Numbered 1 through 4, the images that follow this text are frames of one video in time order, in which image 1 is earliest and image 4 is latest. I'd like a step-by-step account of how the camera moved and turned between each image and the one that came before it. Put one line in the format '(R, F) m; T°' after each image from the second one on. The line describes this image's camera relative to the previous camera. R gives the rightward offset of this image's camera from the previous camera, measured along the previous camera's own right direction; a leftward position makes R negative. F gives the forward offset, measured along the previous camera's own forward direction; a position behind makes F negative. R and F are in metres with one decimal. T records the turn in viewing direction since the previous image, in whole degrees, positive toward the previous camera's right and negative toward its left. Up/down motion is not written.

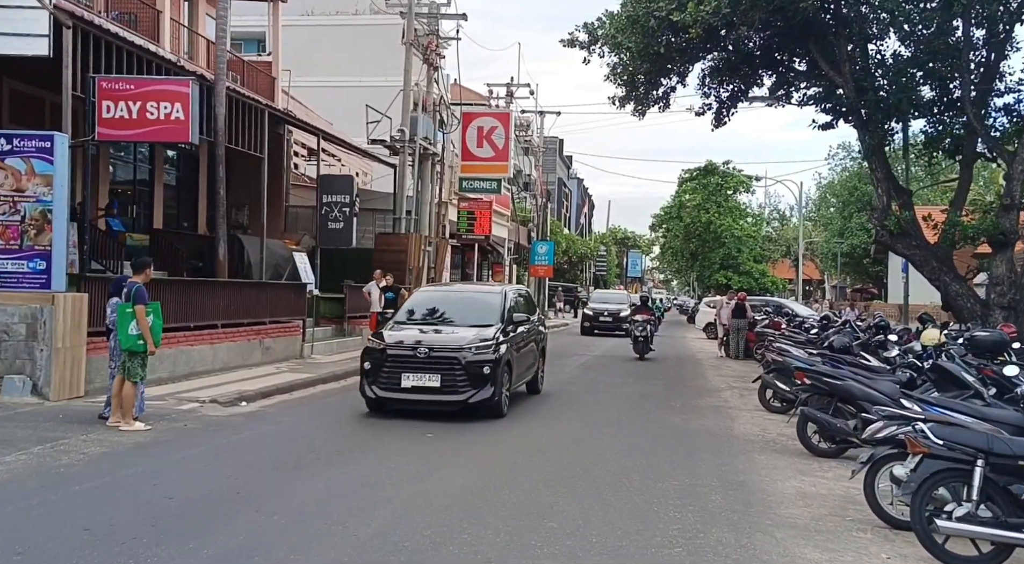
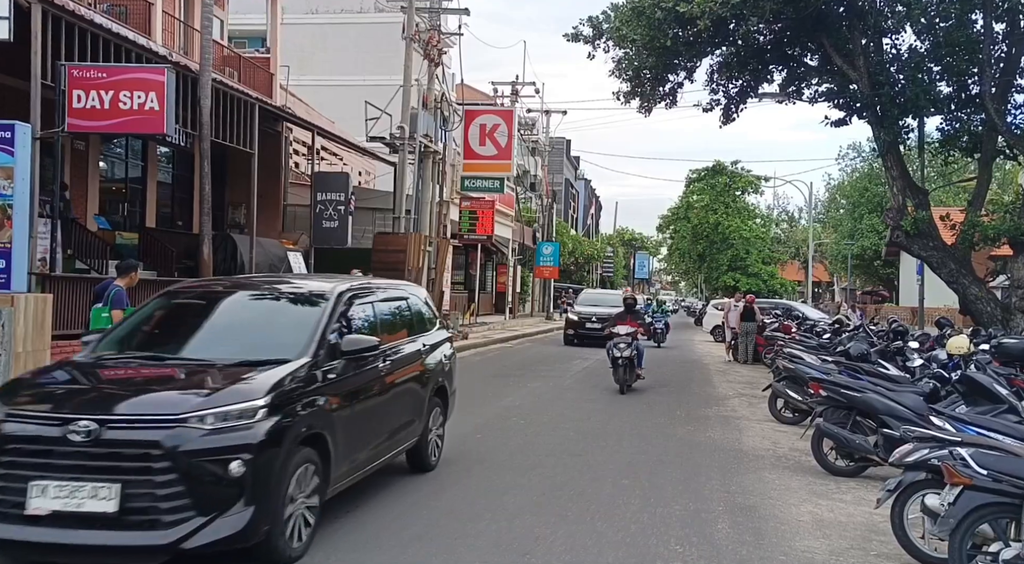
(+0.1, +0.7) m; 0°
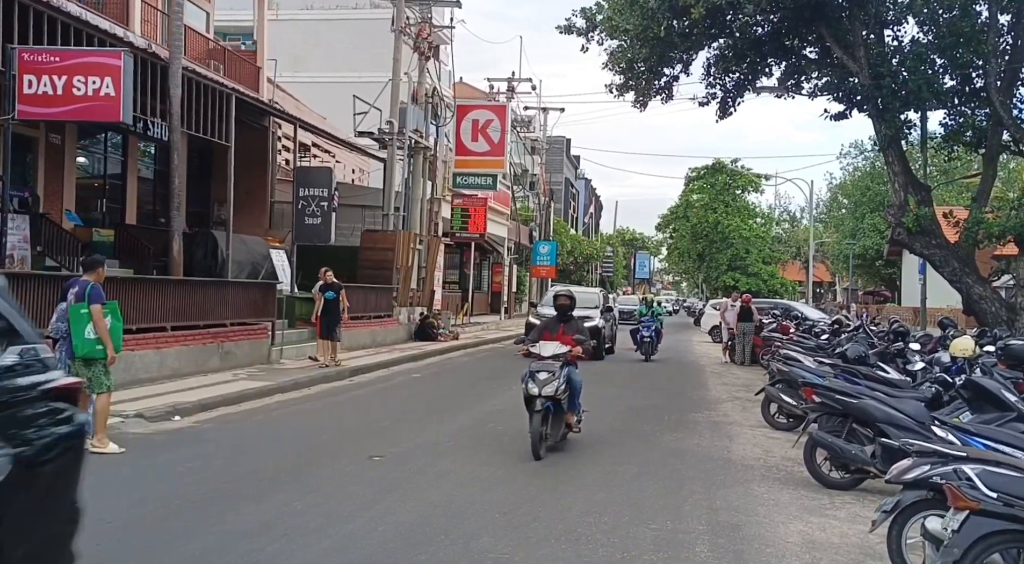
(+0.3, +0.6) m; 0°
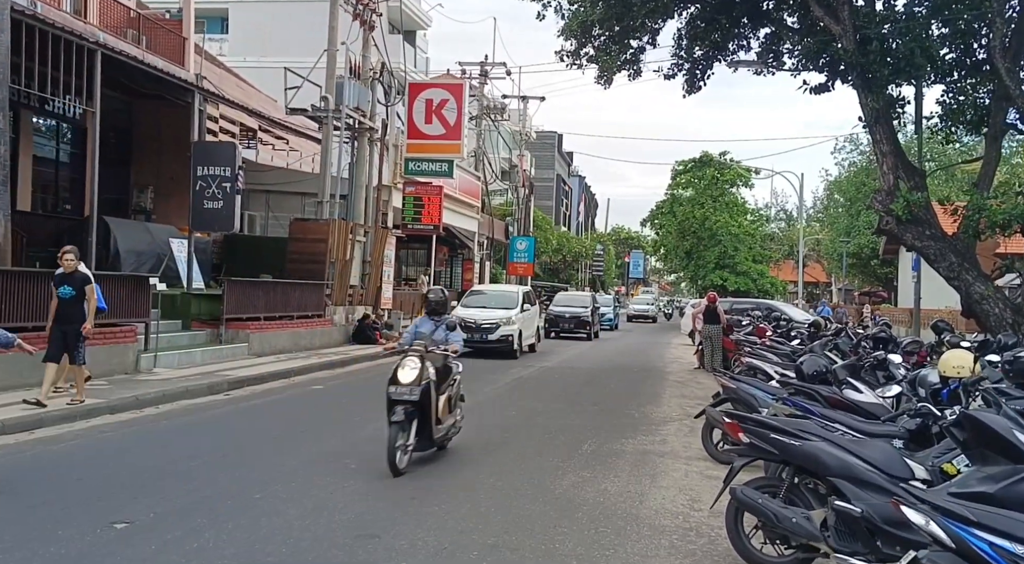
(+1.1, +2.3) m; 0°
